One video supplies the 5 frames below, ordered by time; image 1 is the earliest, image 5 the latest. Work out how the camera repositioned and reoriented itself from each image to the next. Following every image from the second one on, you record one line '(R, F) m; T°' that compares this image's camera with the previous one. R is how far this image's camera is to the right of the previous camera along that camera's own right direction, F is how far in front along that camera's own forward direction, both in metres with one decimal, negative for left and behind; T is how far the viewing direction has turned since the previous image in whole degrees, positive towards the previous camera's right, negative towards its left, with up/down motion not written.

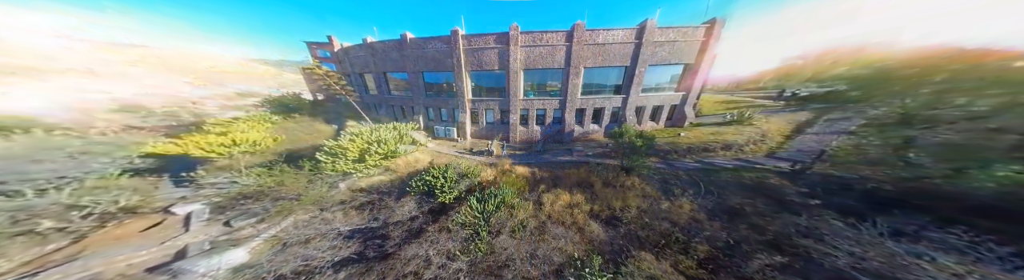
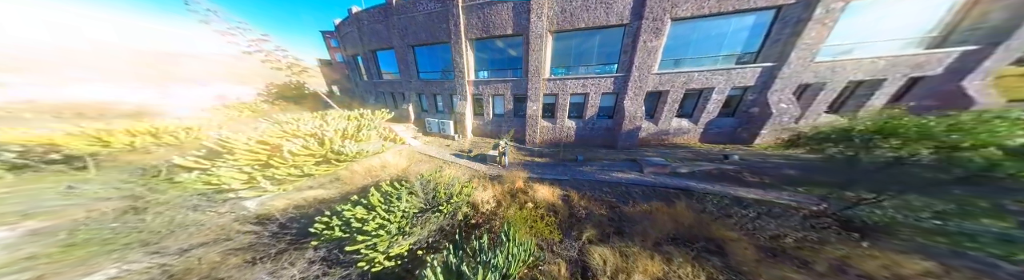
(-0.3, +4.2) m; -5°
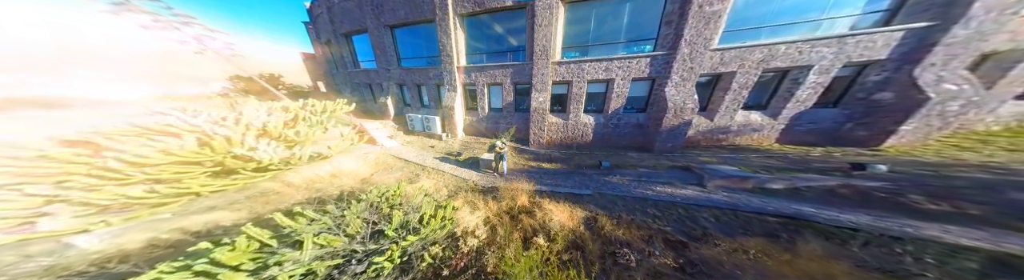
(-0.1, +1.9) m; +1°
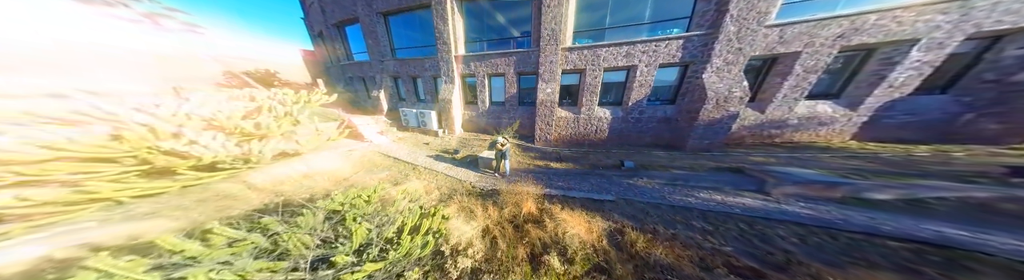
(-0.1, +0.9) m; 0°
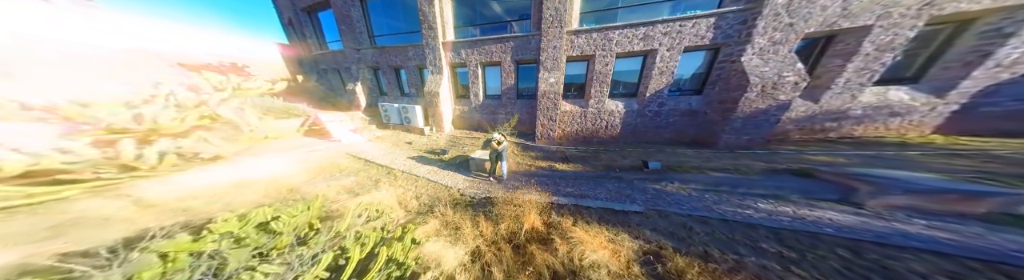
(-0.1, +1.0) m; +2°
